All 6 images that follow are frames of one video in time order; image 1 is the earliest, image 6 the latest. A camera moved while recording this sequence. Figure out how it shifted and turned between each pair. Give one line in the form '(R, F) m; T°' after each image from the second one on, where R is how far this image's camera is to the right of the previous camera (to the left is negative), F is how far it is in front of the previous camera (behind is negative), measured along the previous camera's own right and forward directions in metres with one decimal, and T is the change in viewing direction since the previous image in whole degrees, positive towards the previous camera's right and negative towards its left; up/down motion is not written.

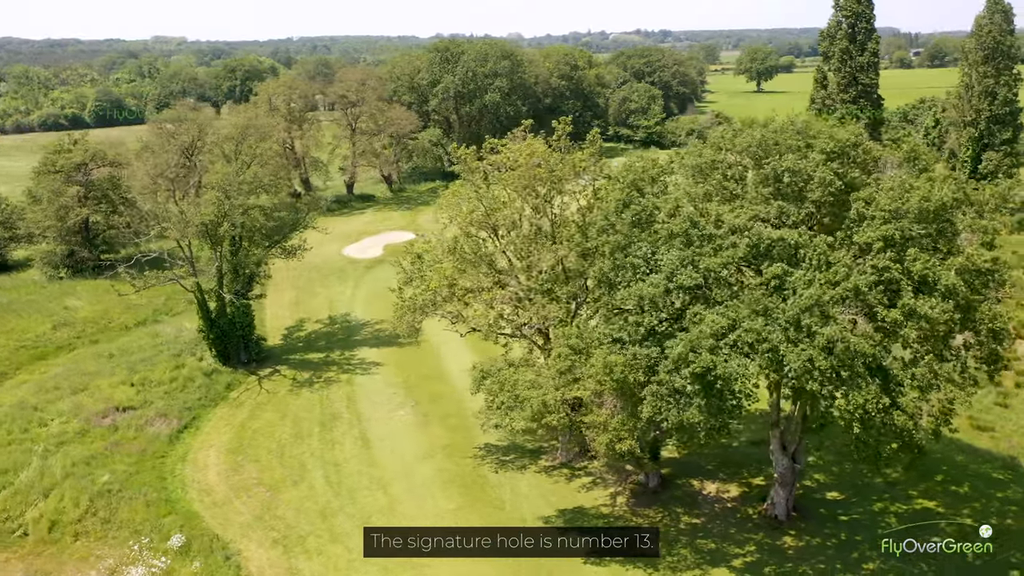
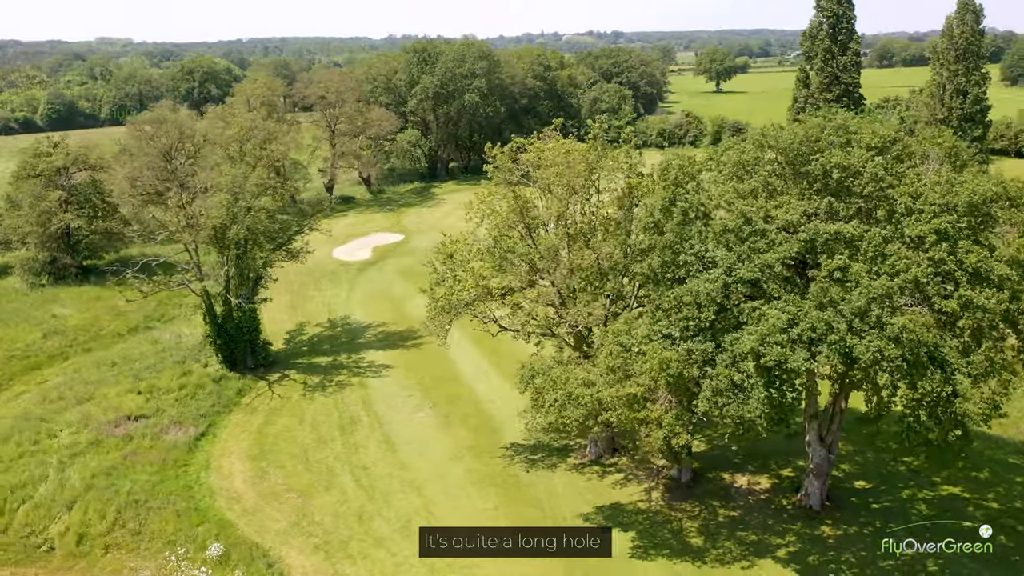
(-2.1, +0.1) m; +3°
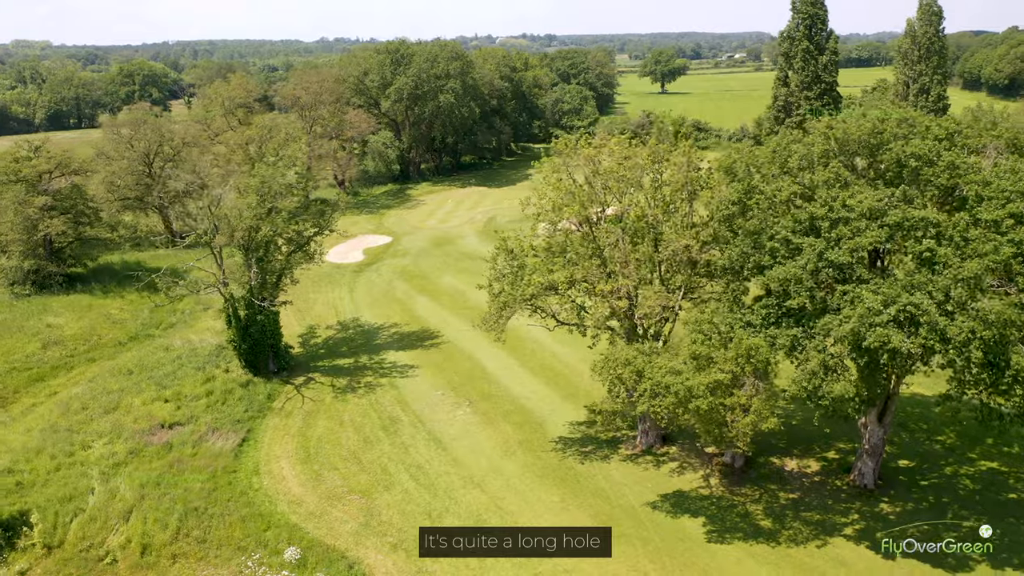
(-3.3, -0.1) m; +3°
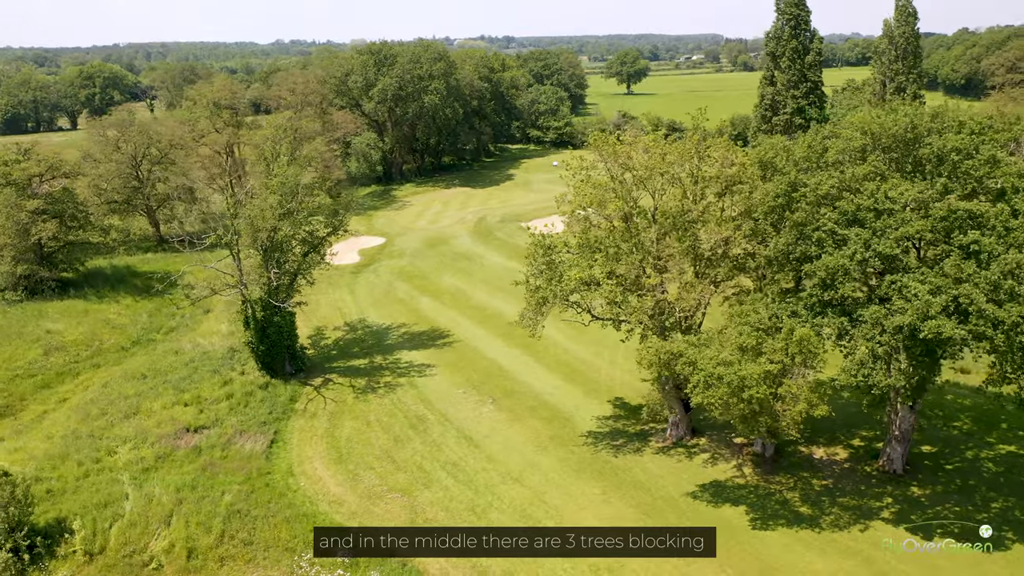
(-2.1, -0.1) m; +2°
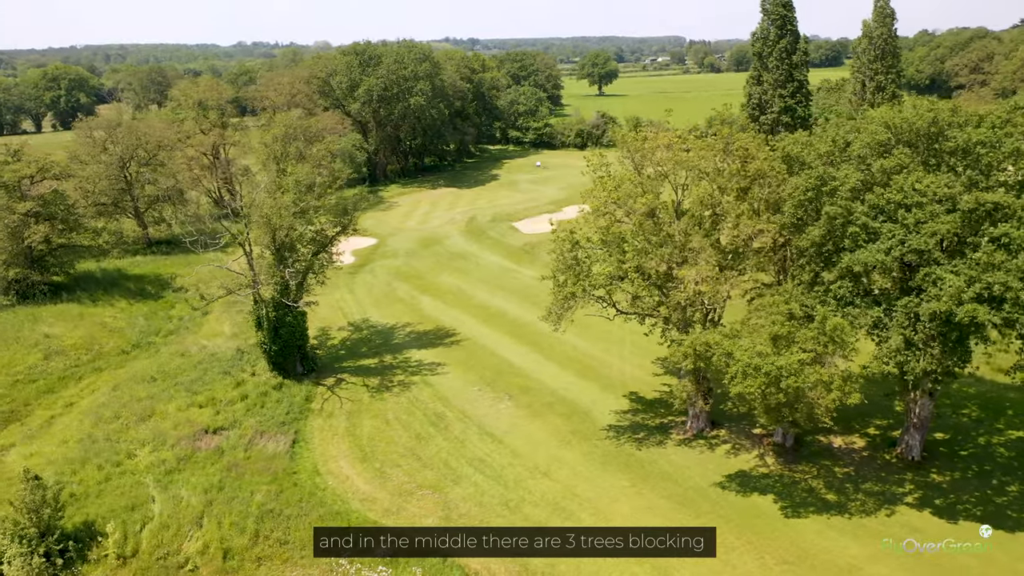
(-1.6, -0.1) m; +2°
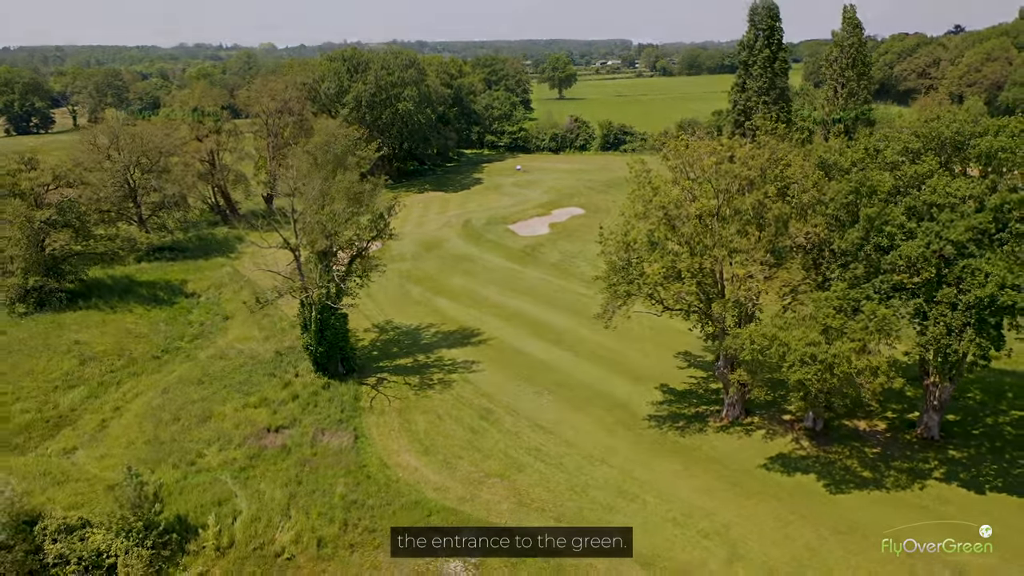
(-3.1, -1.5) m; +2°
